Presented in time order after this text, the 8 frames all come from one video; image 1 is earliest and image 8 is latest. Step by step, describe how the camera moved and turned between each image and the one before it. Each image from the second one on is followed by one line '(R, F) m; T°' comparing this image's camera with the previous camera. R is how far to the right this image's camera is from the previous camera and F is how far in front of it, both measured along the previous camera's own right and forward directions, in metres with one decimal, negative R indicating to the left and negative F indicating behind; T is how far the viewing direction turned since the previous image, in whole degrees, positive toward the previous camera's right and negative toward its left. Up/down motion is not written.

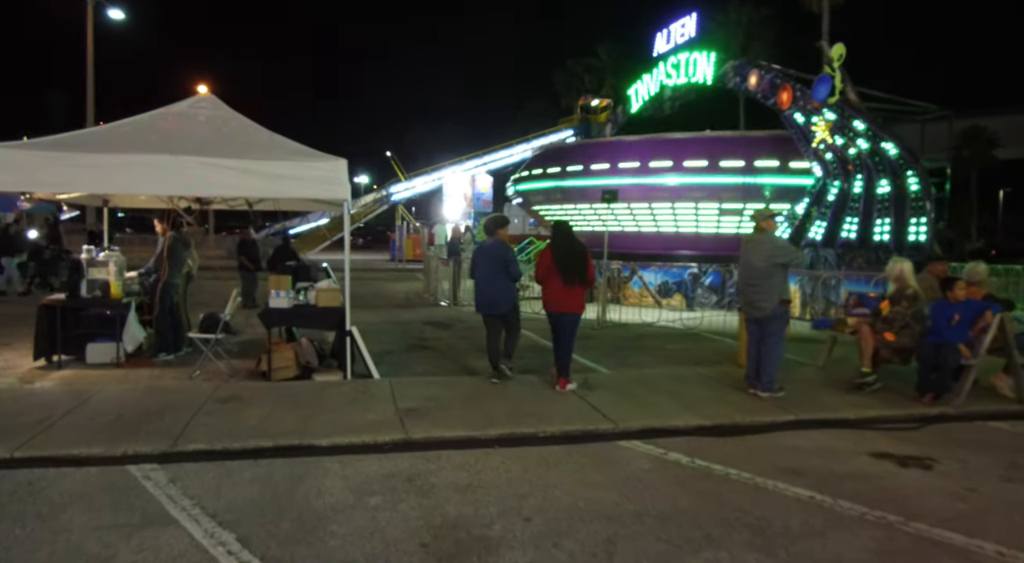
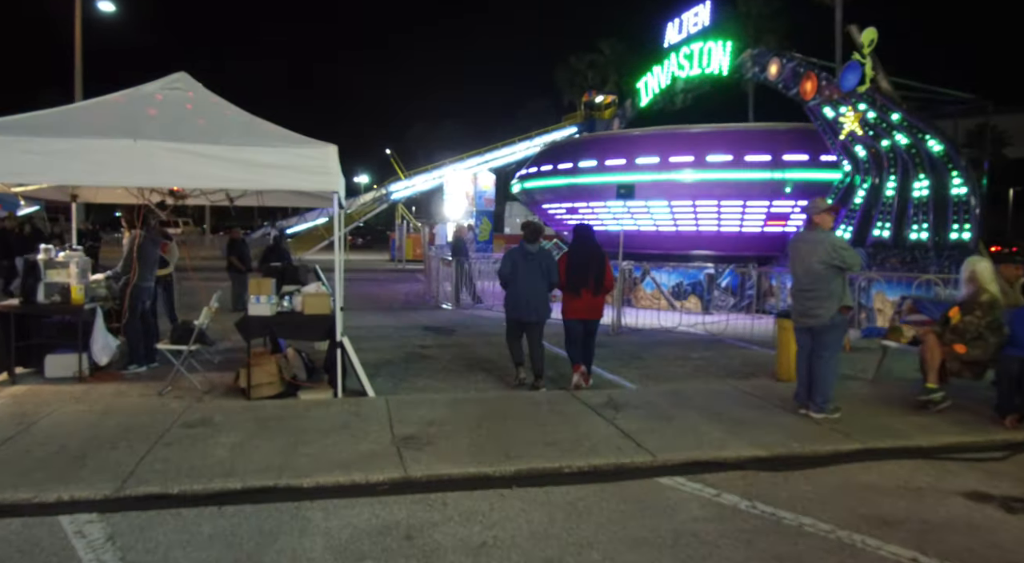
(-0.1, +0.8) m; 0°
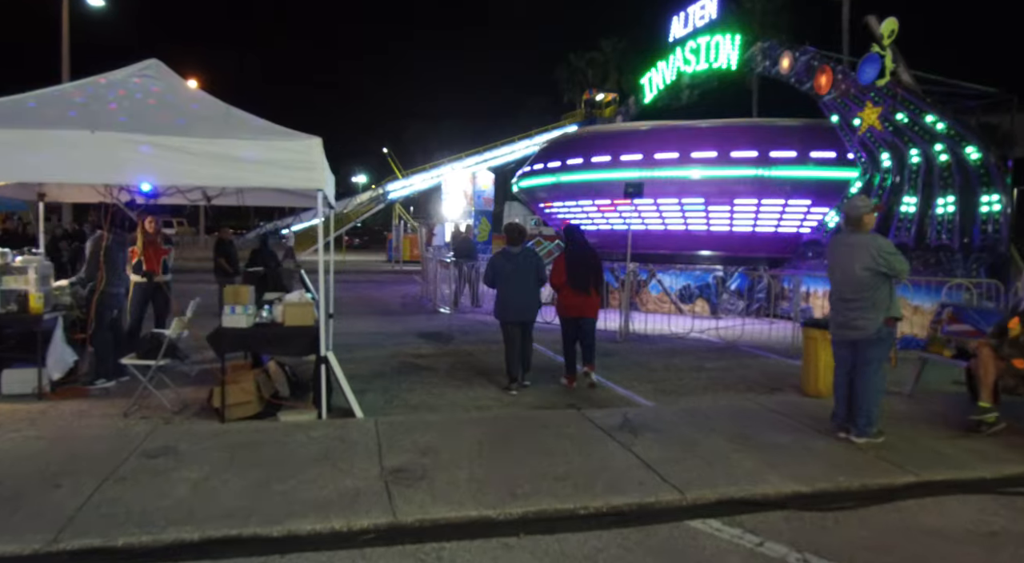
(-0.1, +0.6) m; 0°
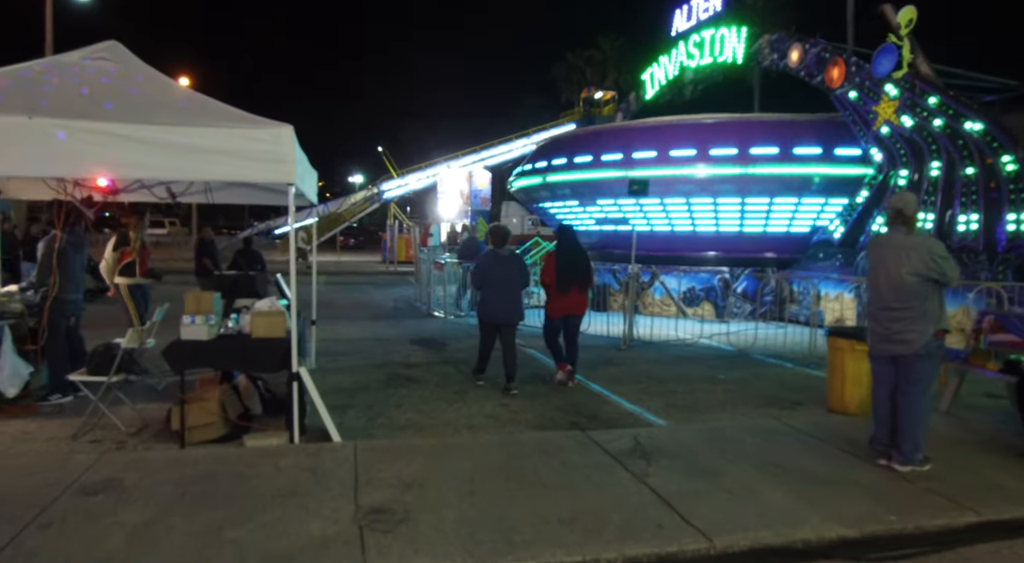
(0.0, +0.6) m; 0°
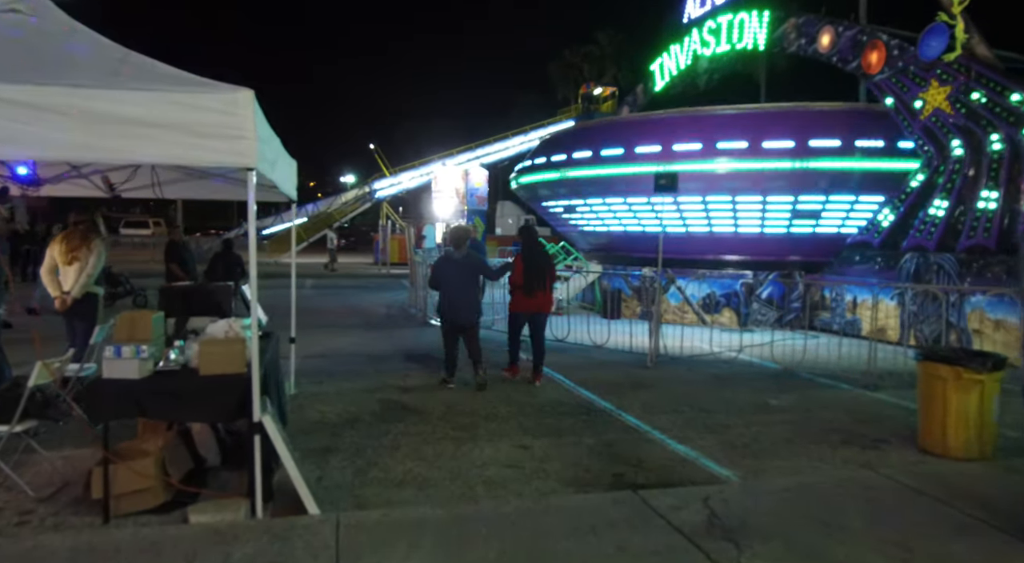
(-0.3, +1.2) m; +1°
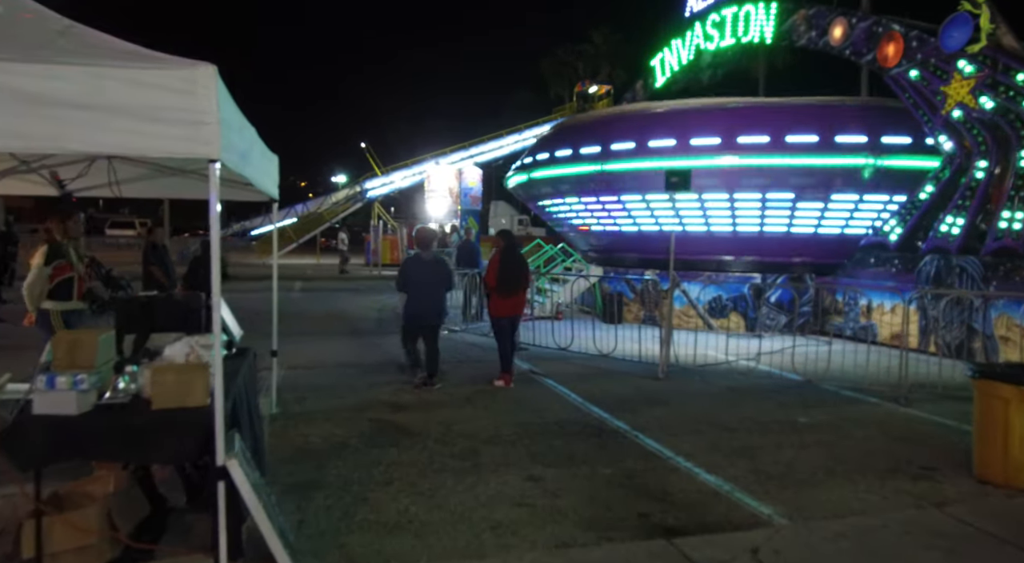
(-0.1, +0.6) m; +1°
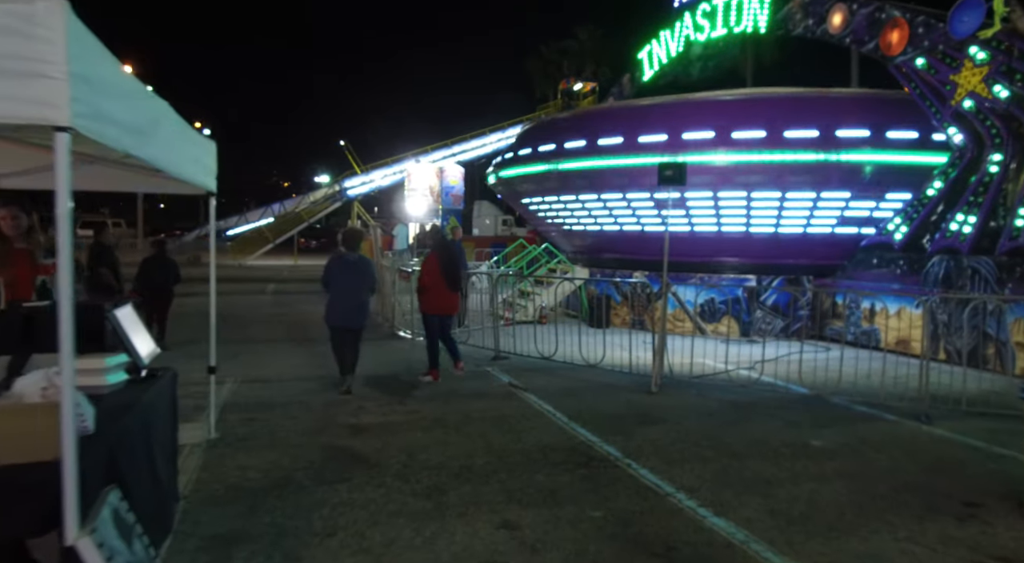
(+0.1, +0.8) m; +1°
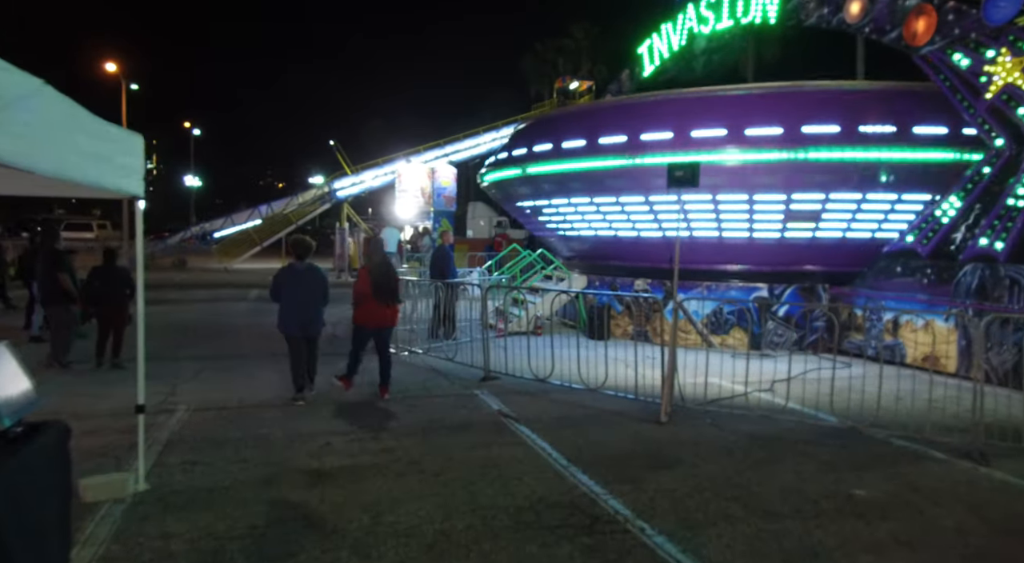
(+0.1, +0.8) m; 0°
